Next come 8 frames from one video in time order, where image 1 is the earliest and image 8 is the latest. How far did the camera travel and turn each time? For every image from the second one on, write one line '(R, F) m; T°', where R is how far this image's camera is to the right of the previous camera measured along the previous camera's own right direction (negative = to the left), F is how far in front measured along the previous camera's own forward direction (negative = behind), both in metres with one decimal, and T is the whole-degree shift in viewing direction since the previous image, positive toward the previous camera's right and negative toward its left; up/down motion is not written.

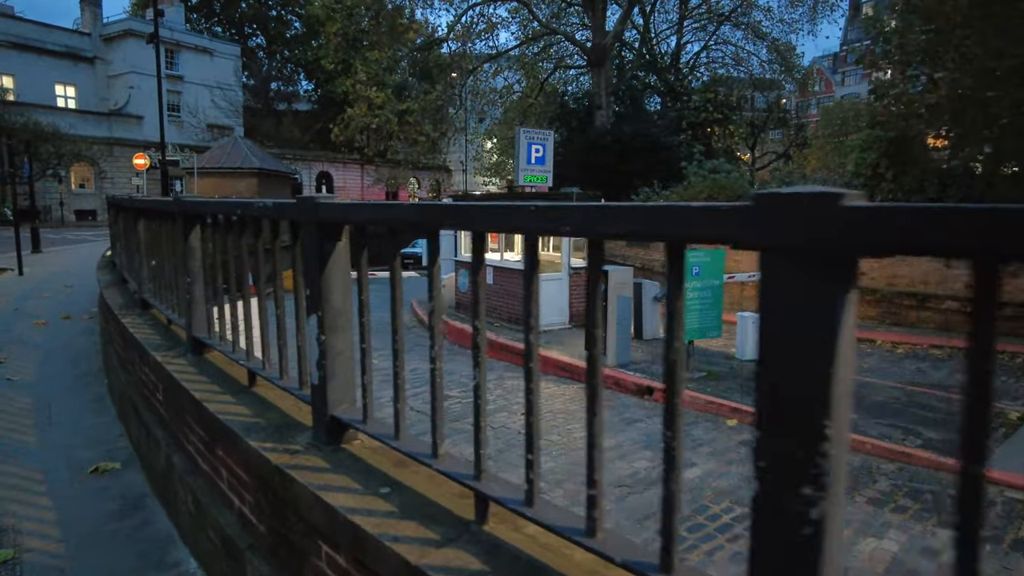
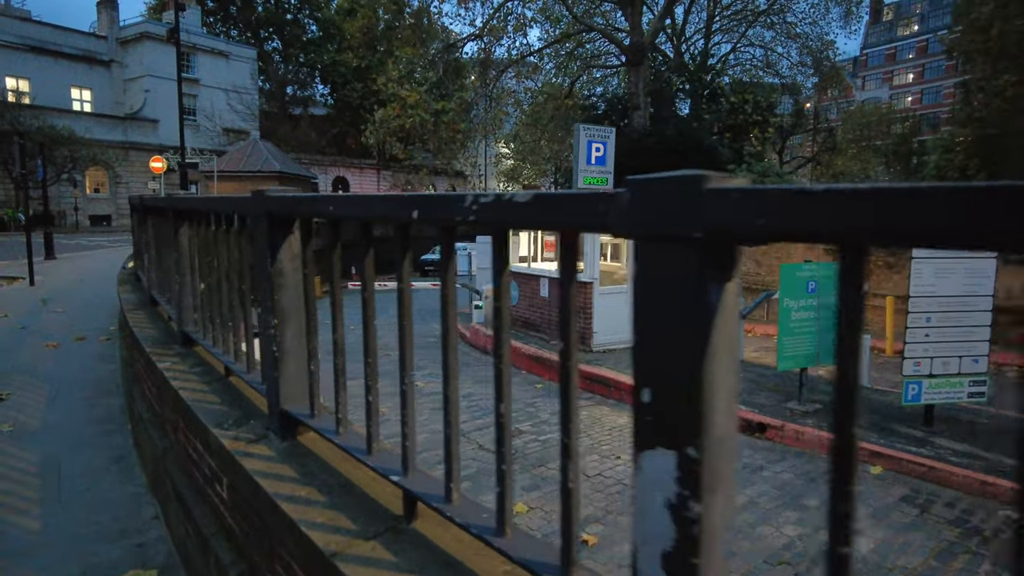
(-0.5, +0.8) m; -1°
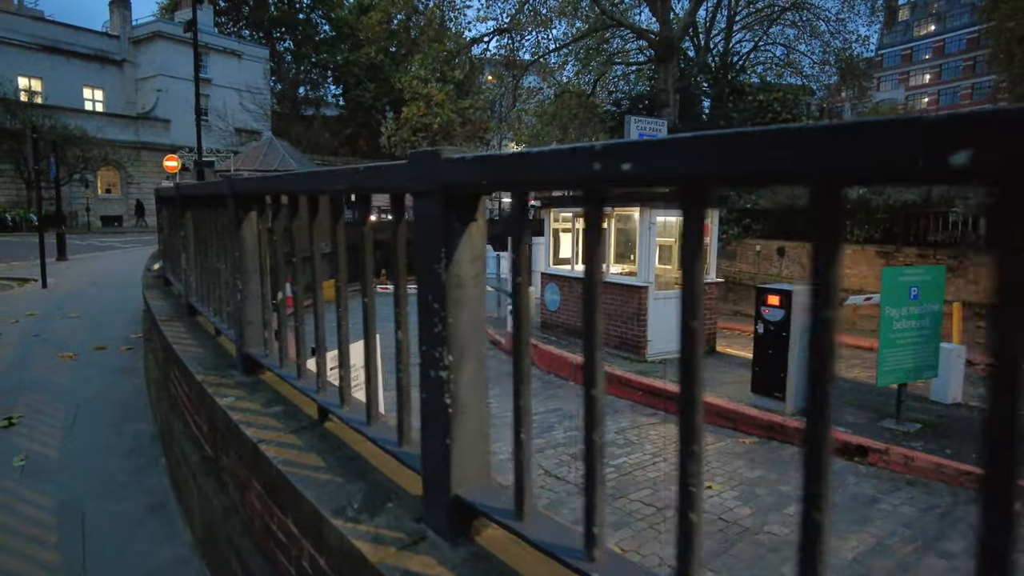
(-0.4, +0.5) m; -1°
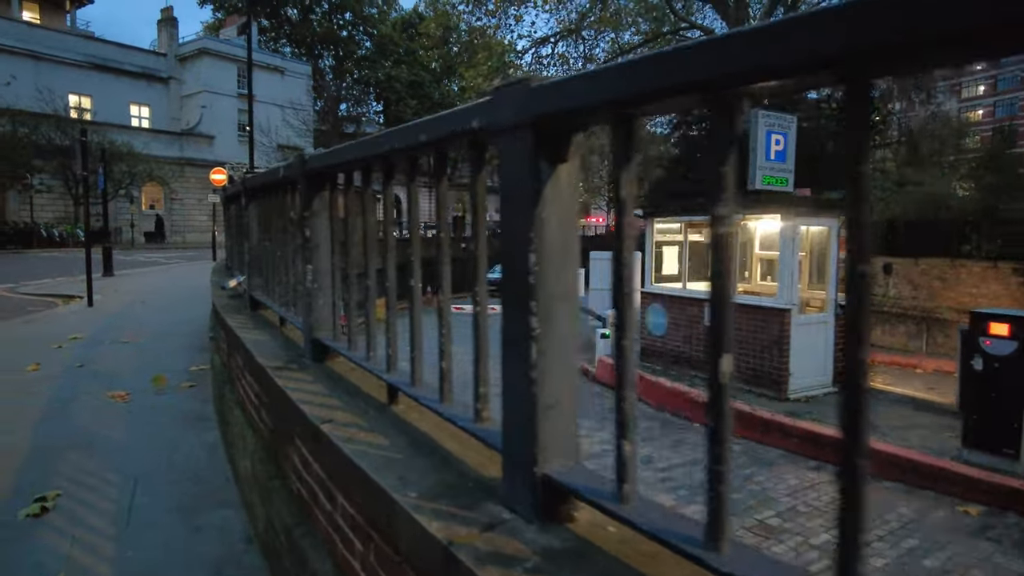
(-0.7, +0.9) m; -3°
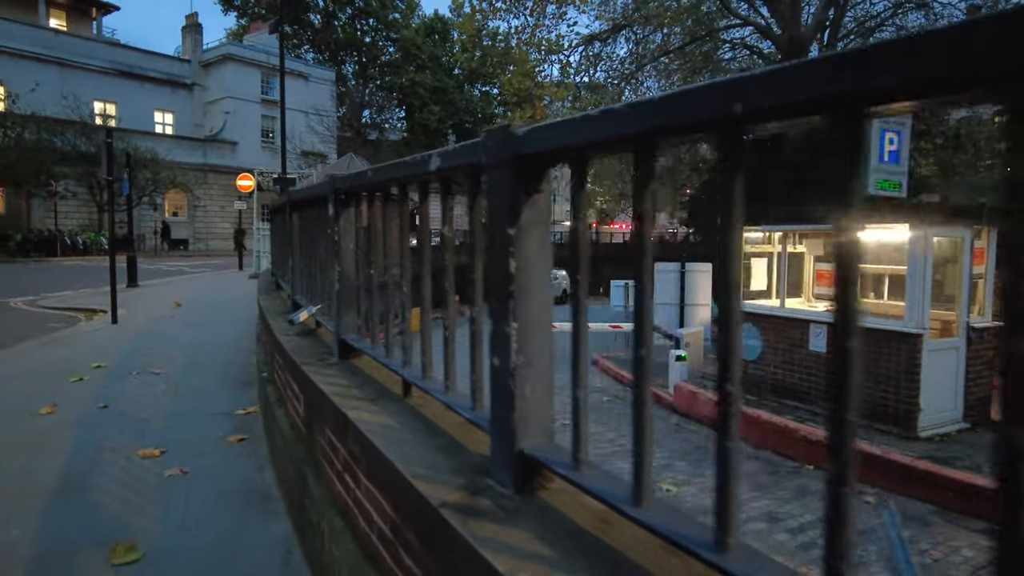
(-0.5, +0.7) m; -1°
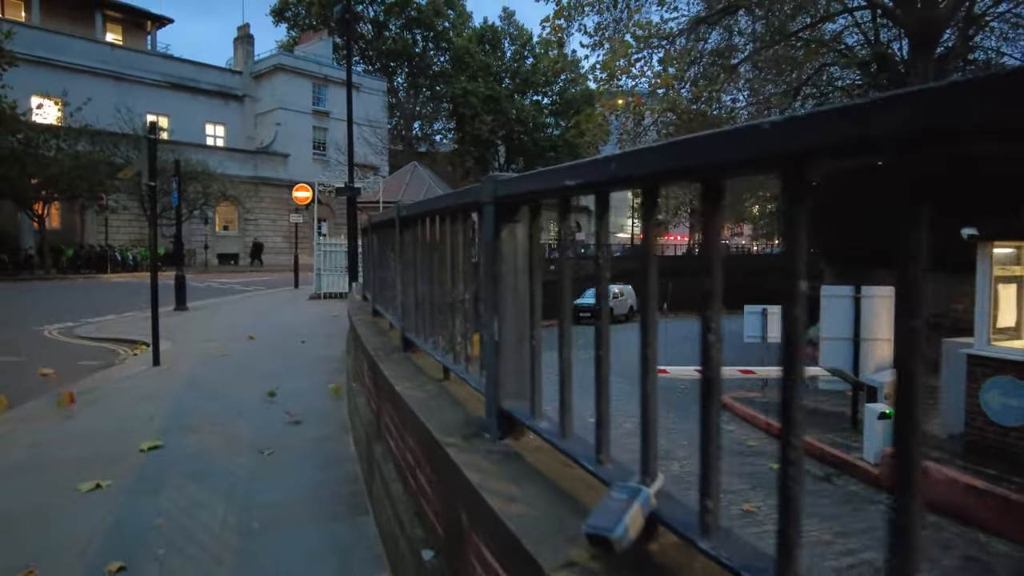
(-0.8, +1.4) m; -4°
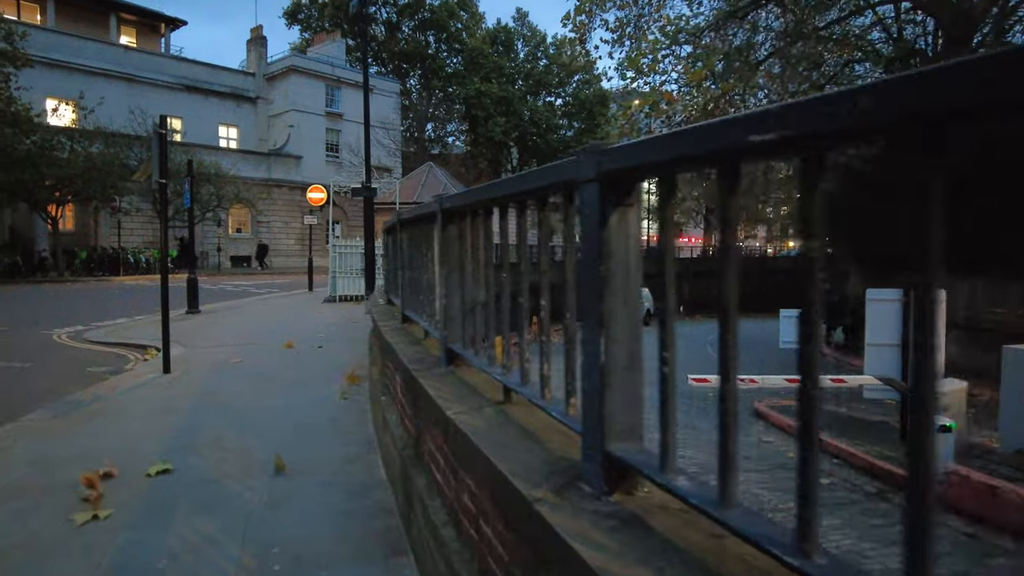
(-0.1, +0.3) m; -1°
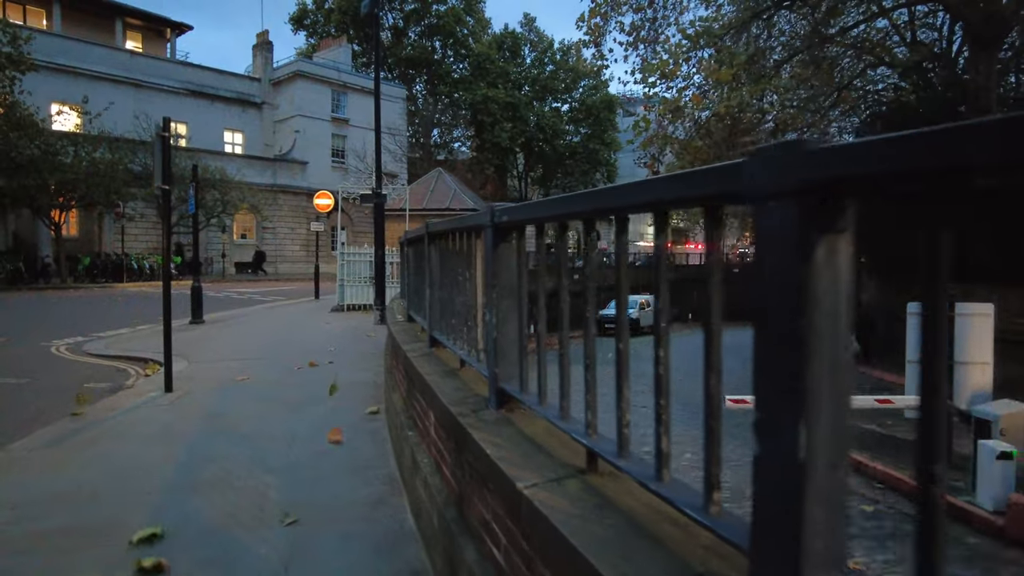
(-0.1, +0.3) m; 0°
